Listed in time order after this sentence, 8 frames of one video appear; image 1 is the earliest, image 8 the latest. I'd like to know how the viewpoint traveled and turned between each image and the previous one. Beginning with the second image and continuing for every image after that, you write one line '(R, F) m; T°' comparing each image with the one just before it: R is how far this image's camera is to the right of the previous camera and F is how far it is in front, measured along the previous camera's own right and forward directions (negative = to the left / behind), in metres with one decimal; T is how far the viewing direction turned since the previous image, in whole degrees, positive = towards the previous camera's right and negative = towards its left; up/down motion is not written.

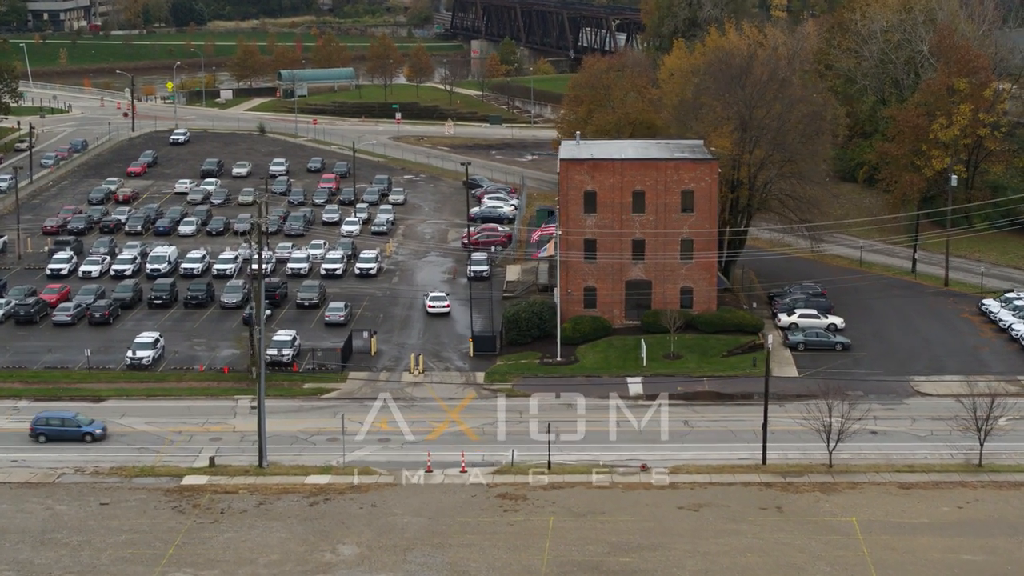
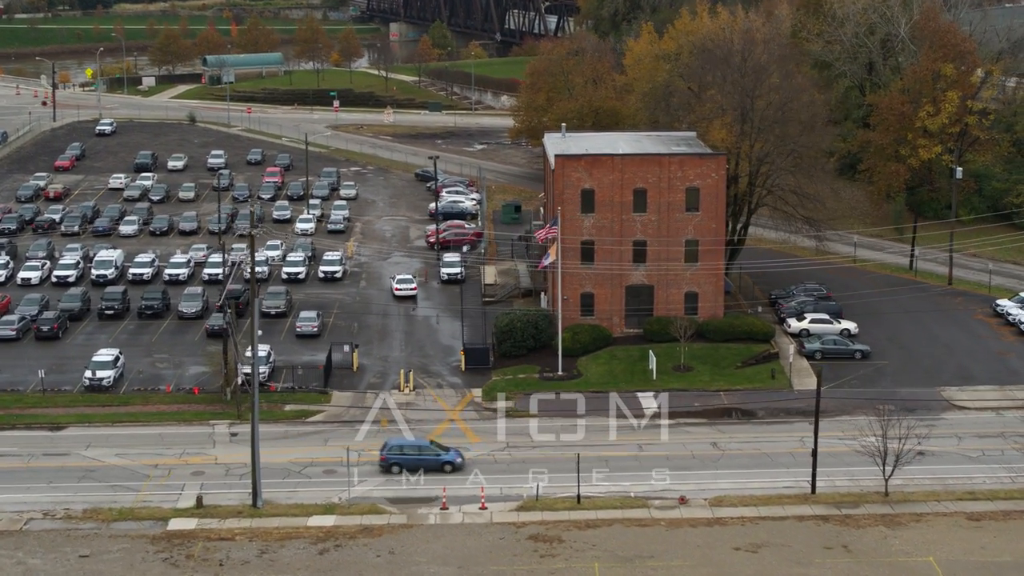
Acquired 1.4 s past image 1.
(-3.4, +5.4) m; +3°
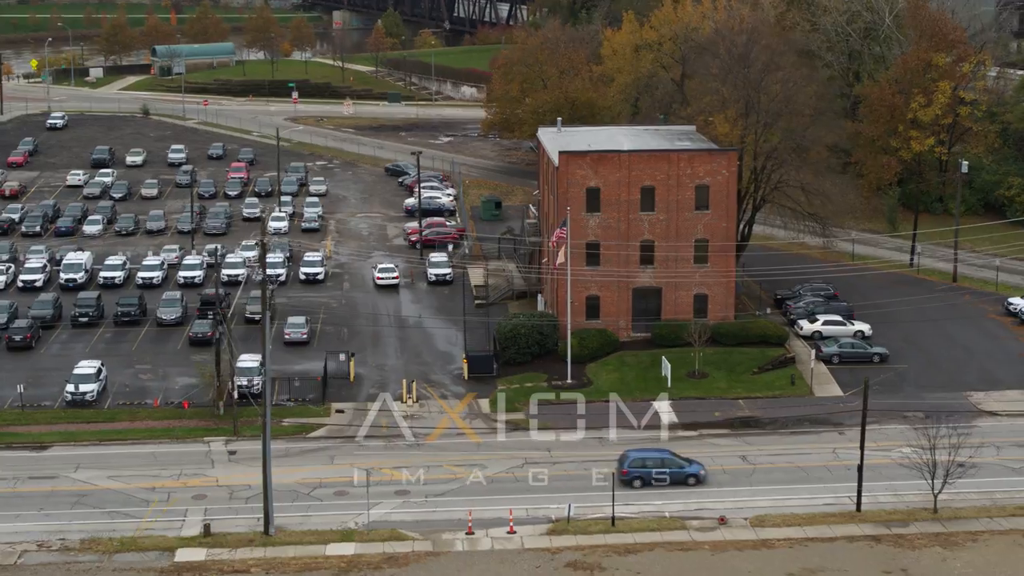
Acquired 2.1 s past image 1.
(-2.5, +3.0) m; +2°
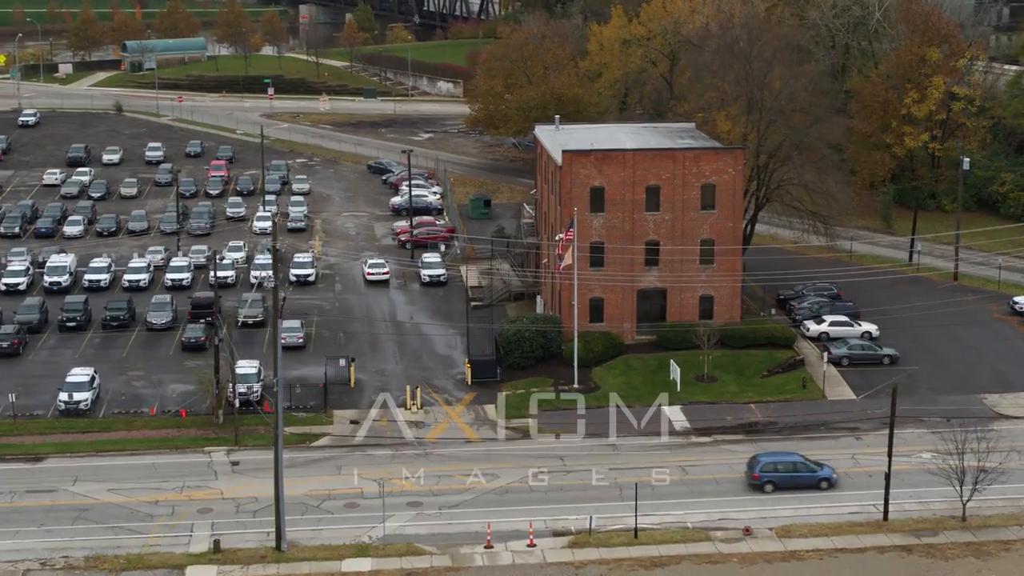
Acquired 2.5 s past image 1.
(-1.5, +1.4) m; +1°
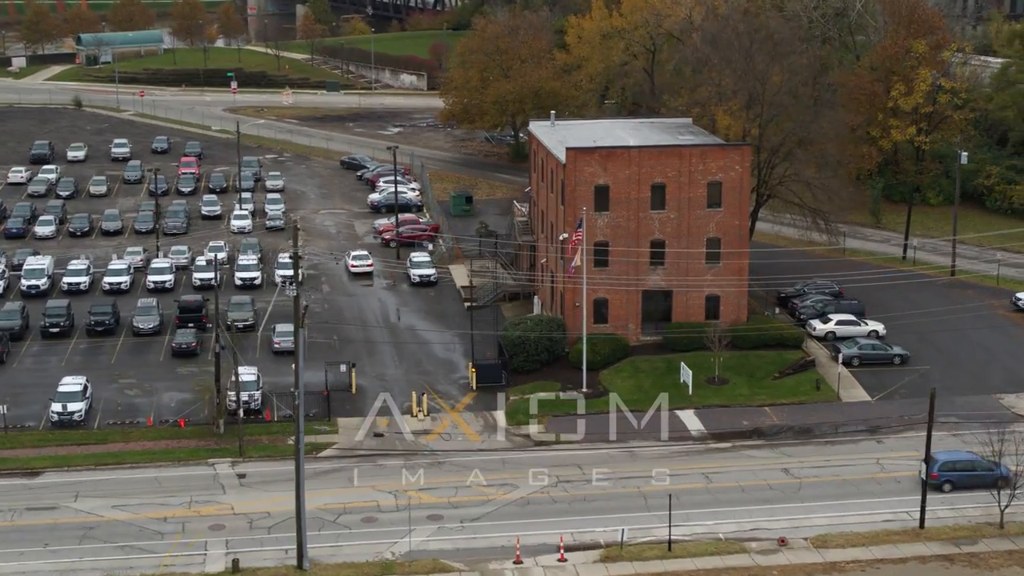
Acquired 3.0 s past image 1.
(-2.2, +1.6) m; +2°
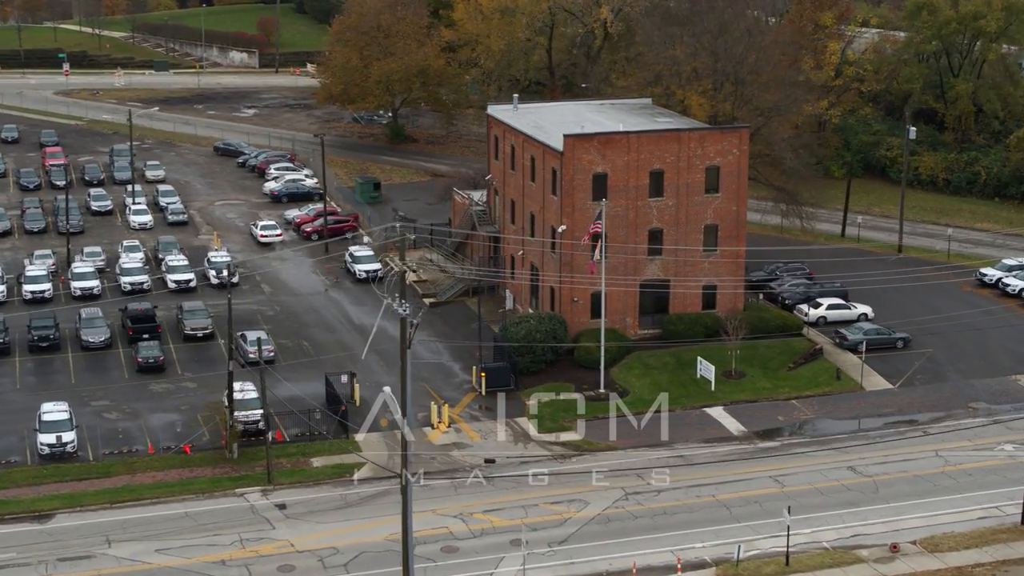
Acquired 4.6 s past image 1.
(-8.3, +3.8) m; +9°
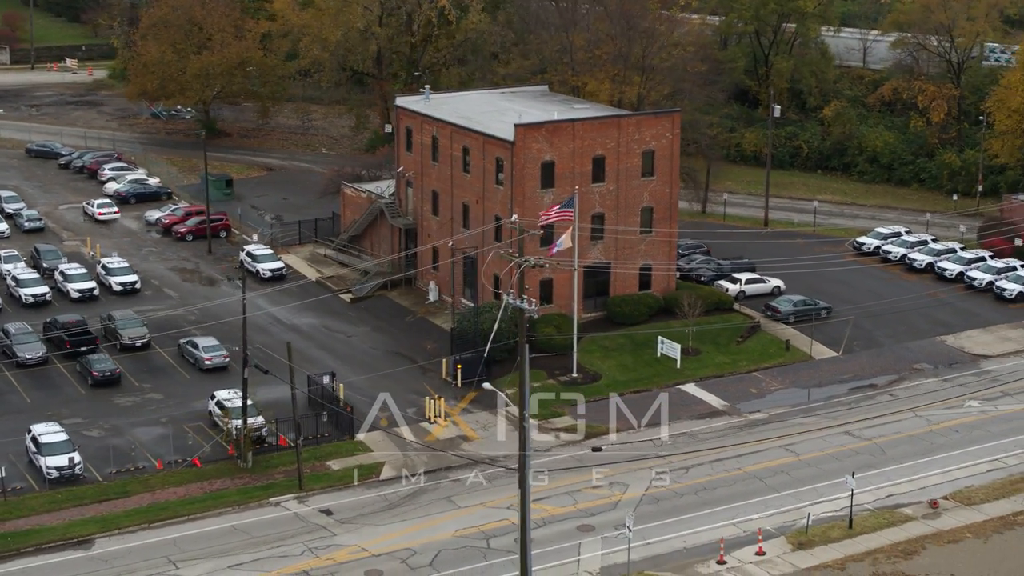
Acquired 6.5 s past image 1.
(-9.9, +0.7) m; +12°
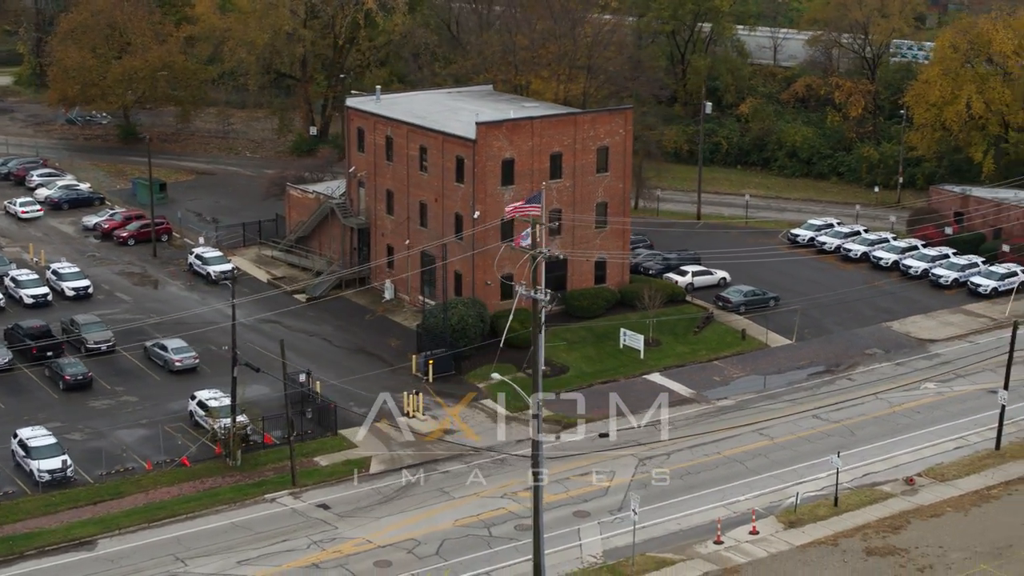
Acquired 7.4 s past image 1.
(-3.1, -0.8) m; +4°
